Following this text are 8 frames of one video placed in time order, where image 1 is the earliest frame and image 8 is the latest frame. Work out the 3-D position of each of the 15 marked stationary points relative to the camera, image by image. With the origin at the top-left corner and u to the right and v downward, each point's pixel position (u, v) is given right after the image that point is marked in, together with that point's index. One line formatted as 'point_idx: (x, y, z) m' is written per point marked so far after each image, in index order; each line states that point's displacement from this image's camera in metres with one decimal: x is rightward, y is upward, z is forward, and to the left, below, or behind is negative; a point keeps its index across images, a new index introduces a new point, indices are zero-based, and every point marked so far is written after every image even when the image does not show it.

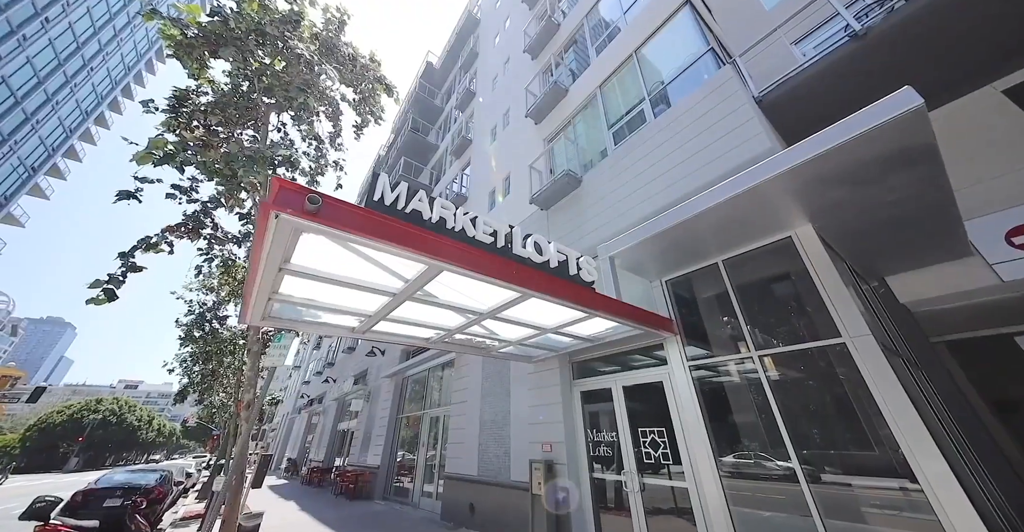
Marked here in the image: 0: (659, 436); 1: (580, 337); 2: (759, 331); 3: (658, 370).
0: (+2.2, -2.6, +5.2) m
1: (+1.1, -1.2, +5.5) m
2: (+3.4, -0.9, +4.6) m
3: (+2.3, -1.7, +5.5) m
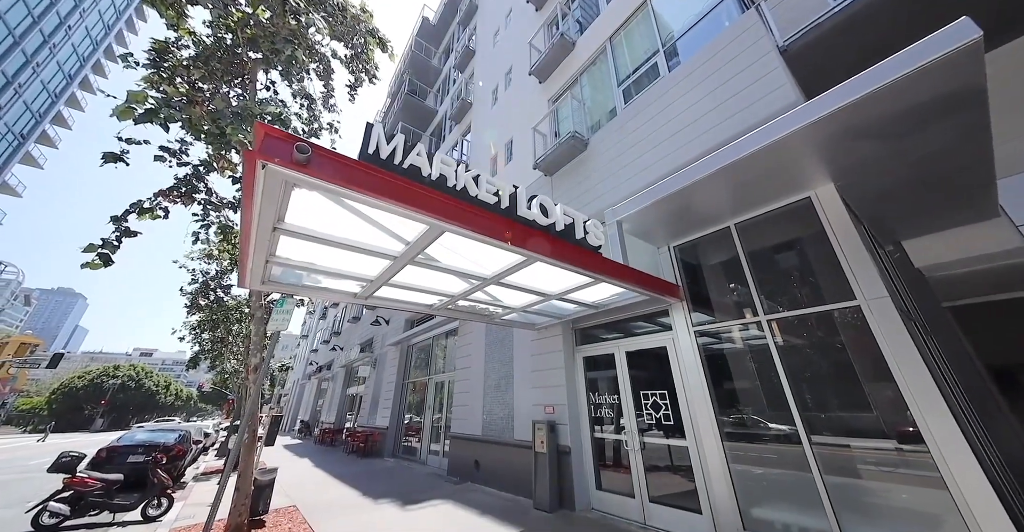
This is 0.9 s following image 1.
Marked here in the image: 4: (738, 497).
0: (+2.3, -2.1, +5.2) m
1: (+1.2, -0.6, +5.4) m
2: (+3.4, -0.4, +4.5) m
3: (+2.4, -1.1, +5.5) m
4: (+2.8, -2.8, +4.2) m
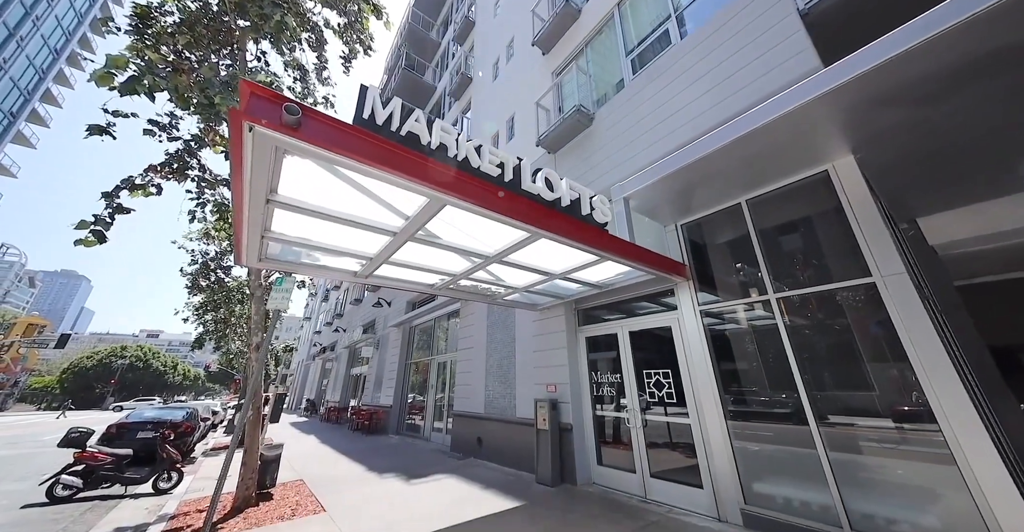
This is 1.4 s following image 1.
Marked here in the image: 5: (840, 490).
0: (+2.3, -1.7, +5.2) m
1: (+1.2, -0.3, +5.3) m
2: (+3.5, -0.1, +4.4) m
3: (+2.4, -0.8, +5.4) m
4: (+2.8, -2.6, +4.2) m
5: (+3.4, -2.3, +3.5) m
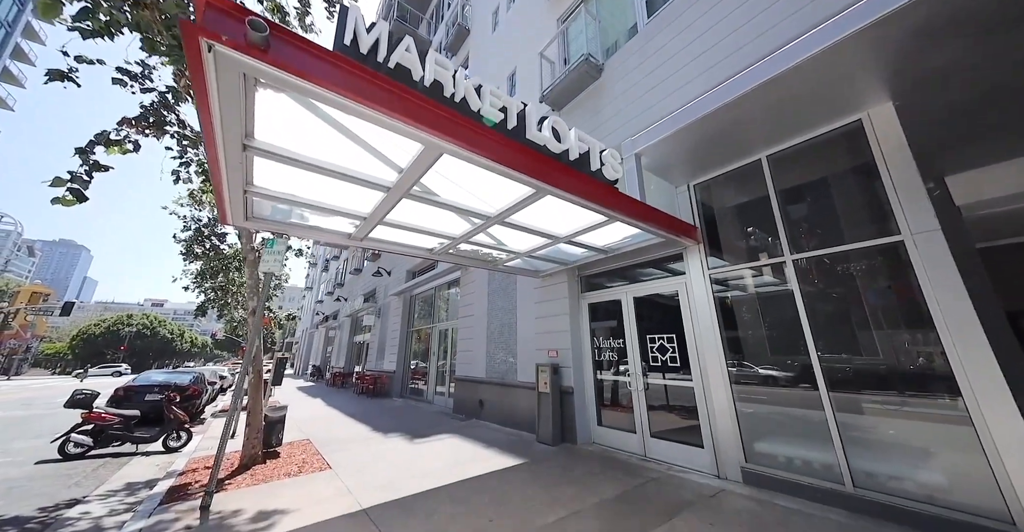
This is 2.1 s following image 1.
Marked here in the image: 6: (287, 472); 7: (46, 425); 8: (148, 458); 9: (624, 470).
0: (+2.4, -1.2, +5.2) m
1: (+1.3, +0.3, +5.1) m
2: (+3.5, +0.4, +4.2) m
3: (+2.5, -0.2, +5.3) m
4: (+2.8, -2.1, +4.3) m
5: (+3.5, -1.9, +3.5) m
6: (-3.1, -2.8, +4.7) m
7: (-11.3, -3.9, +8.3) m
8: (-6.3, -3.3, +5.9) m
9: (+1.5, -2.7, +4.6) m
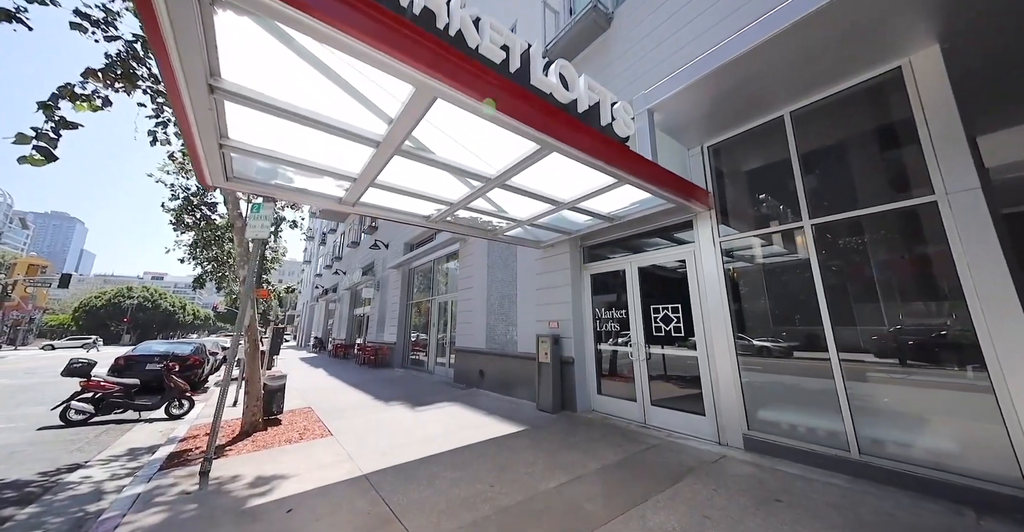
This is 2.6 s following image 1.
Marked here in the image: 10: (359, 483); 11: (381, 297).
0: (+2.4, -0.7, +5.1) m
1: (+1.3, +0.8, +4.9) m
2: (+3.5, +0.8, +3.9) m
3: (+2.5, +0.3, +5.1) m
4: (+2.9, -1.7, +4.2) m
5: (+3.5, -1.5, +3.5) m
6: (-3.1, -2.4, +4.7) m
7: (-11.3, -3.1, +8.3) m
8: (-6.3, -2.8, +5.9) m
9: (+1.5, -2.3, +4.6) m
10: (-1.5, -2.1, +3.3) m
11: (-5.7, -1.3, +14.8) m
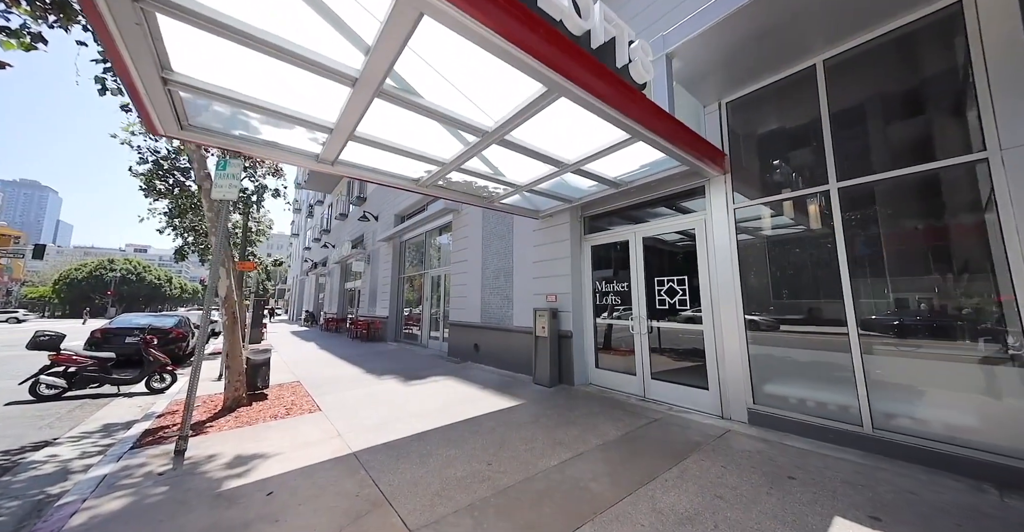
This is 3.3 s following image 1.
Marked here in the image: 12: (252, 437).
0: (+2.3, -0.3, +4.8) m
1: (+1.3, +1.2, +4.5) m
2: (+3.5, +1.1, +3.6) m
3: (+2.5, +0.7, +4.8) m
4: (+2.8, -1.3, +4.0) m
5: (+3.5, -1.2, +3.3) m
6: (-3.1, -2.0, +4.5) m
7: (-11.4, -2.4, +8.0) m
8: (-6.4, -2.2, +5.7) m
9: (+1.5, -1.9, +4.4) m
10: (-1.5, -1.8, +3.1) m
11: (-5.9, -0.2, +14.4) m
12: (-2.8, -1.8, +3.7) m
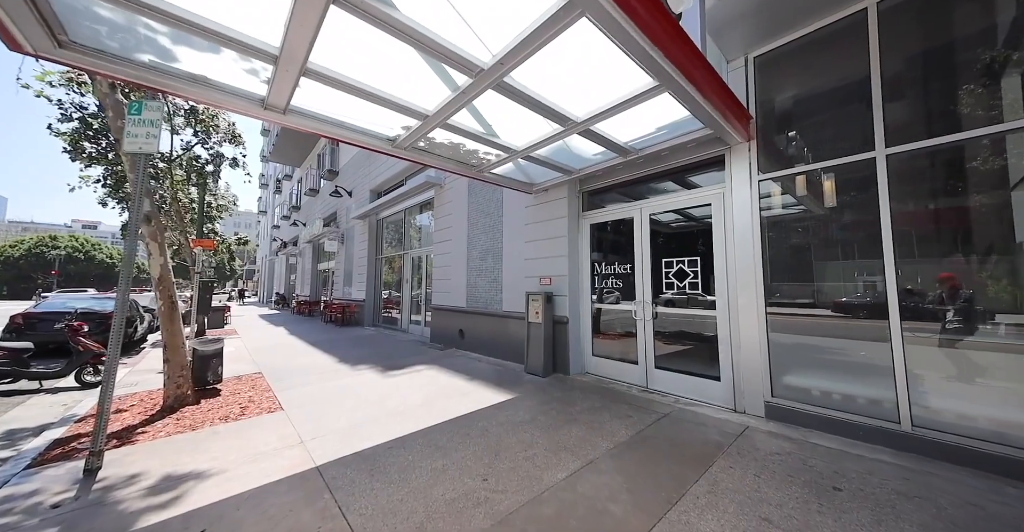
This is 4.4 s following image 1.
0: (+2.2, 0.0, +4.4) m
1: (+1.2, +1.5, +4.0) m
2: (+3.5, +1.3, +3.2) m
3: (+2.4, +1.0, +4.3) m
4: (+2.8, -1.1, +3.7) m
5: (+3.4, -1.0, +3.0) m
6: (-3.2, -1.7, +3.8) m
7: (-11.7, -1.9, +6.9) m
8: (-6.5, -1.9, +4.8) m
9: (+1.4, -1.6, +4.0) m
10: (-1.5, -1.6, +2.5) m
11: (-6.6, +0.6, +13.5) m
12: (-2.8, -1.6, +3.0) m
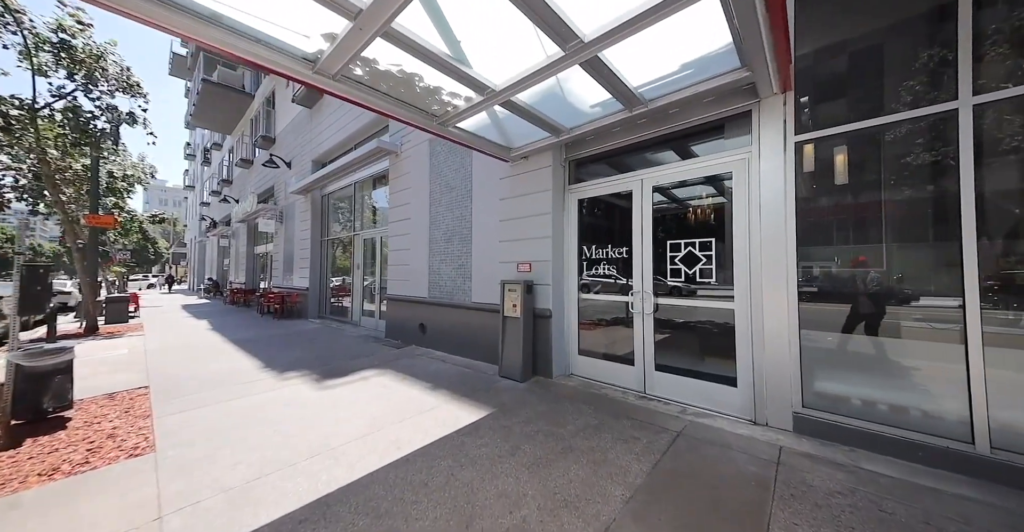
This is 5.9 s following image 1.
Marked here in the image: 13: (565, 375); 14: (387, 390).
0: (+2.0, +0.2, +3.6) m
1: (+1.0, +1.6, +3.0) m
2: (+3.4, +1.5, +2.5) m
3: (+2.1, +1.1, +3.5) m
4: (+2.6, -0.9, +3.0) m
5: (+3.3, -0.9, +2.4) m
6: (-3.4, -1.5, +2.6) m
7: (-12.2, -1.6, +4.7) m
8: (-6.8, -1.6, +3.2) m
9: (+1.1, -1.5, +3.2) m
10: (-1.6, -1.5, +1.4) m
11: (-7.7, +1.2, +11.7) m
12: (-3.0, -1.5, +1.8) m
13: (+0.7, -1.5, +4.7) m
14: (-1.5, -1.5, +4.1) m
